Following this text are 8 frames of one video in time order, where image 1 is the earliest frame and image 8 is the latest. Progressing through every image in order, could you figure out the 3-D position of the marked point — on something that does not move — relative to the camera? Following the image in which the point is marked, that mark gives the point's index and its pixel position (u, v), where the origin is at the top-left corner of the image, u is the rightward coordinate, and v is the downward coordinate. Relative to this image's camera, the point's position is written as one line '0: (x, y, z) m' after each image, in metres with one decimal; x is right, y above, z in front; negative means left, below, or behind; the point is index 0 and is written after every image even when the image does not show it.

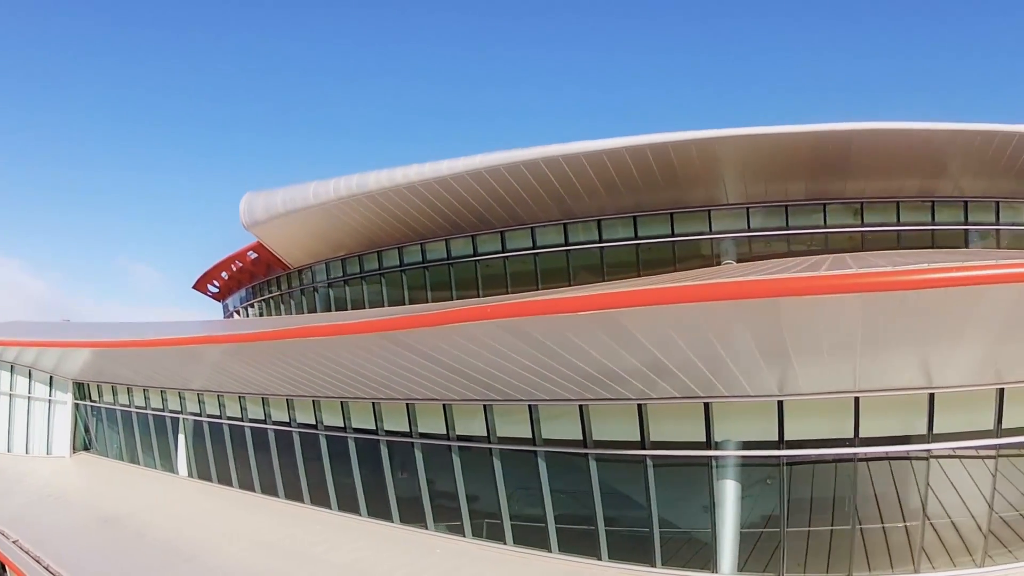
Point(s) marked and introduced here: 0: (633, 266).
0: (+2.5, +0.5, +13.2) m
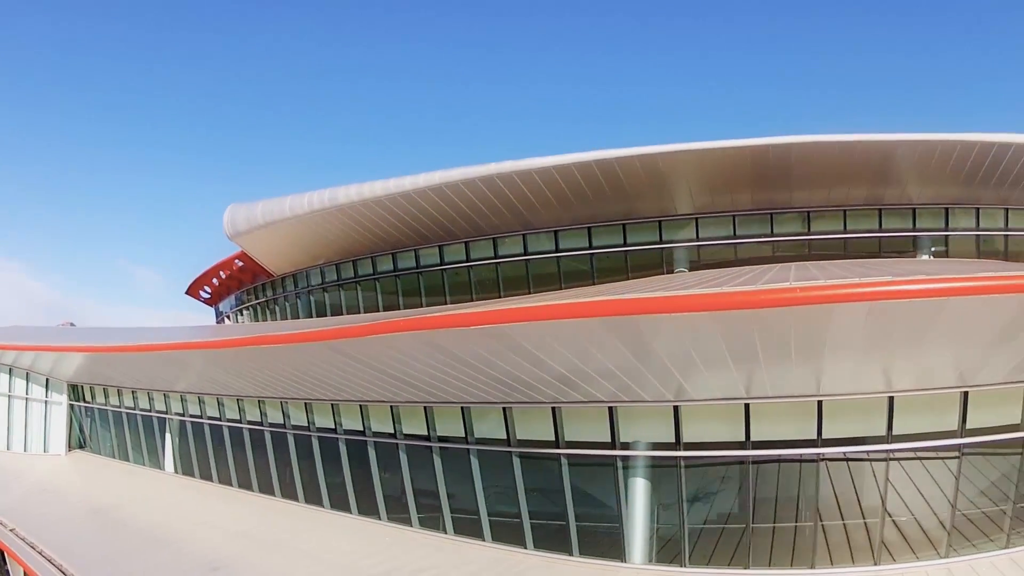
0: (+2.7, +0.4, +13.2) m
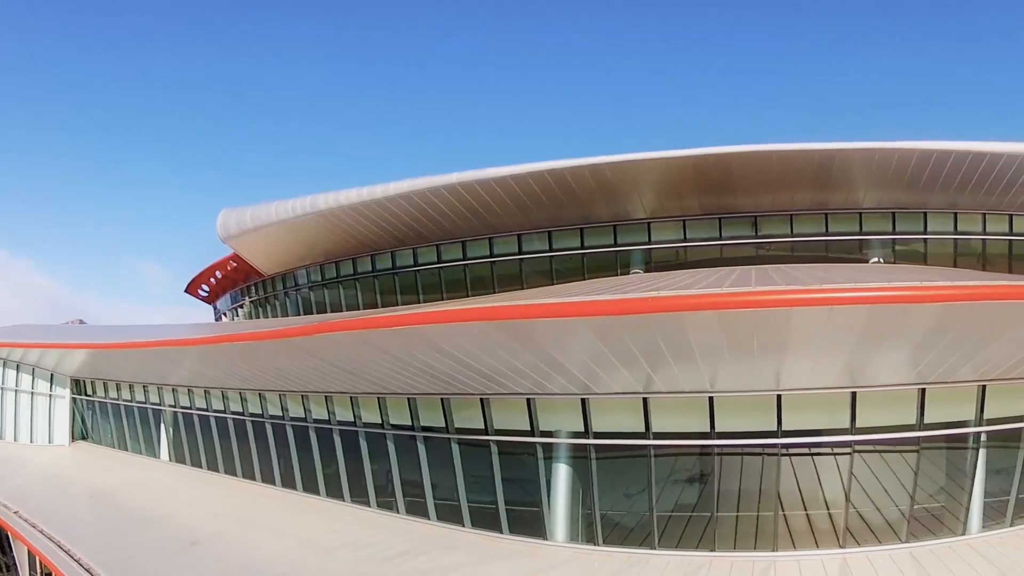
0: (+2.0, +0.4, +14.0) m
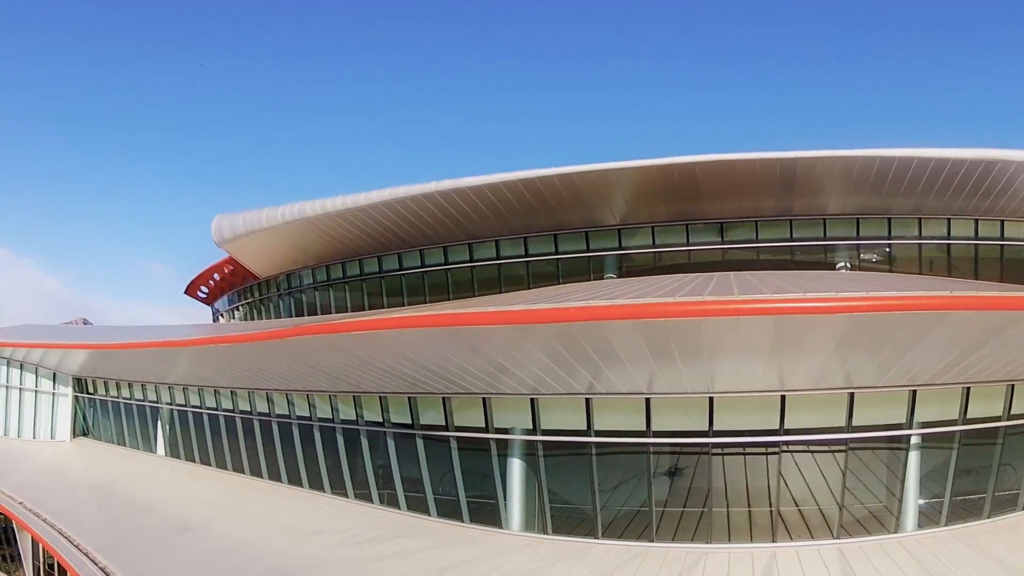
0: (+1.6, +0.3, +14.6) m
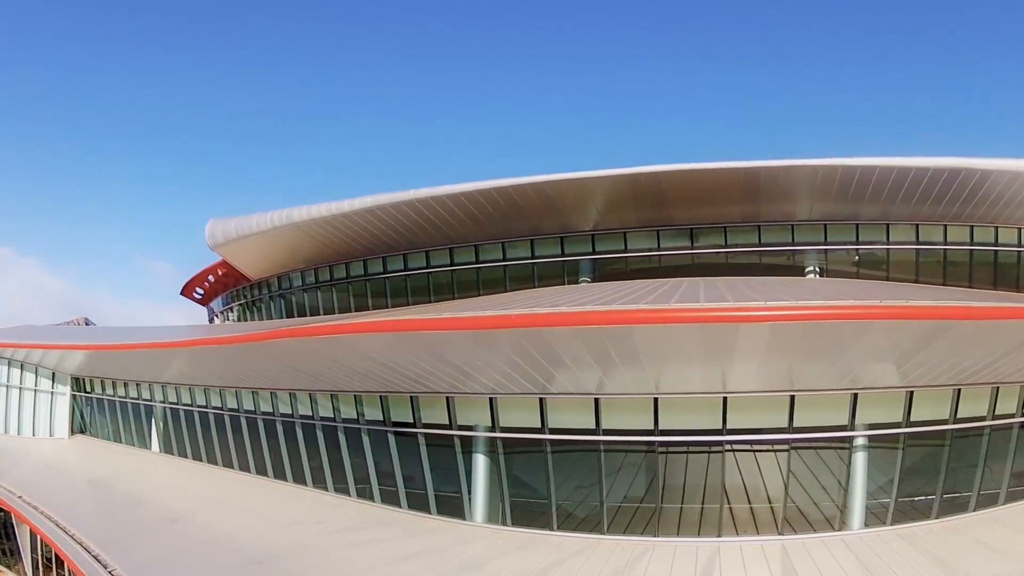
0: (+1.2, +0.3, +15.1) m
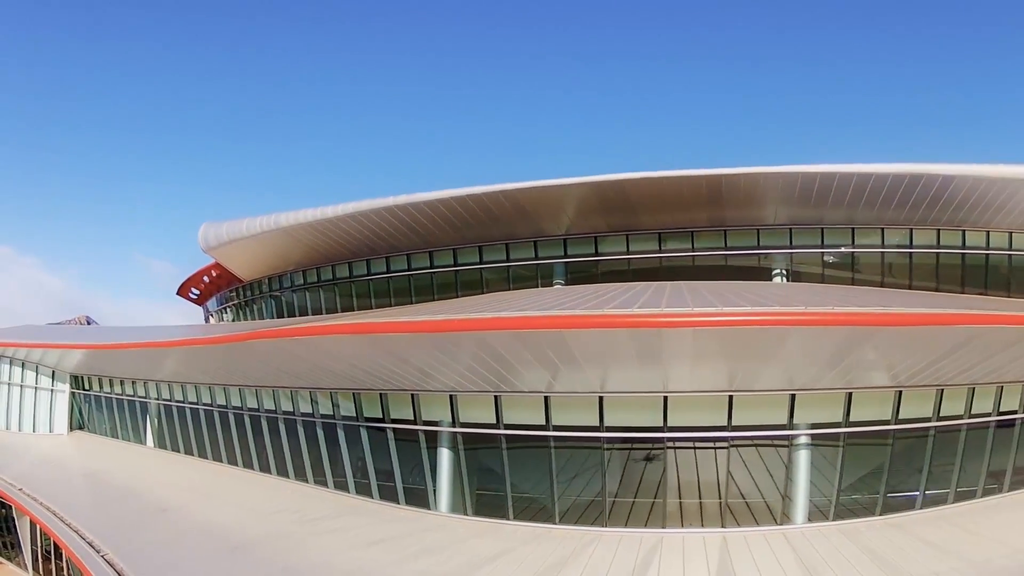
0: (+0.7, +0.2, +15.7) m
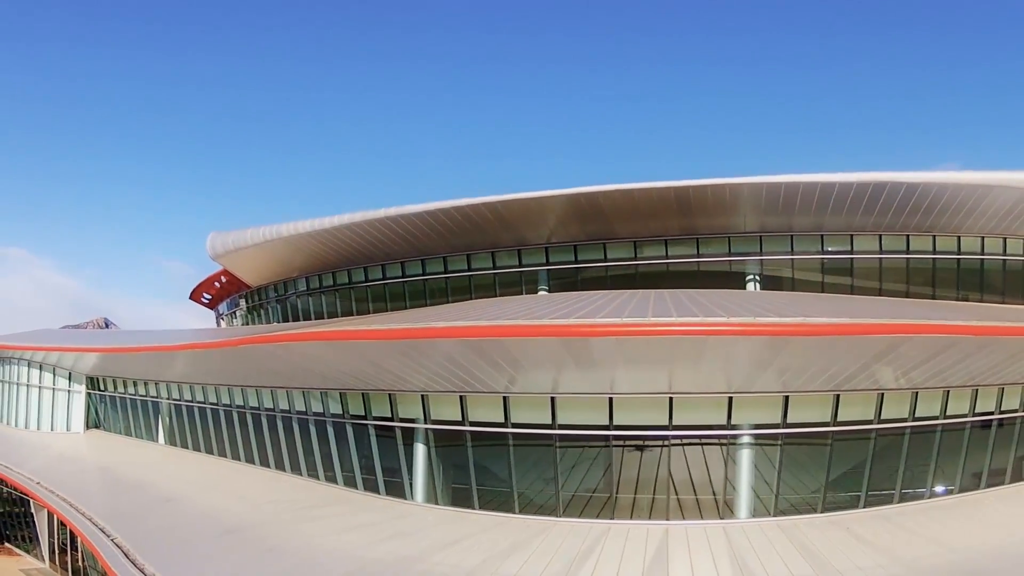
0: (+0.3, +0.1, +16.6) m
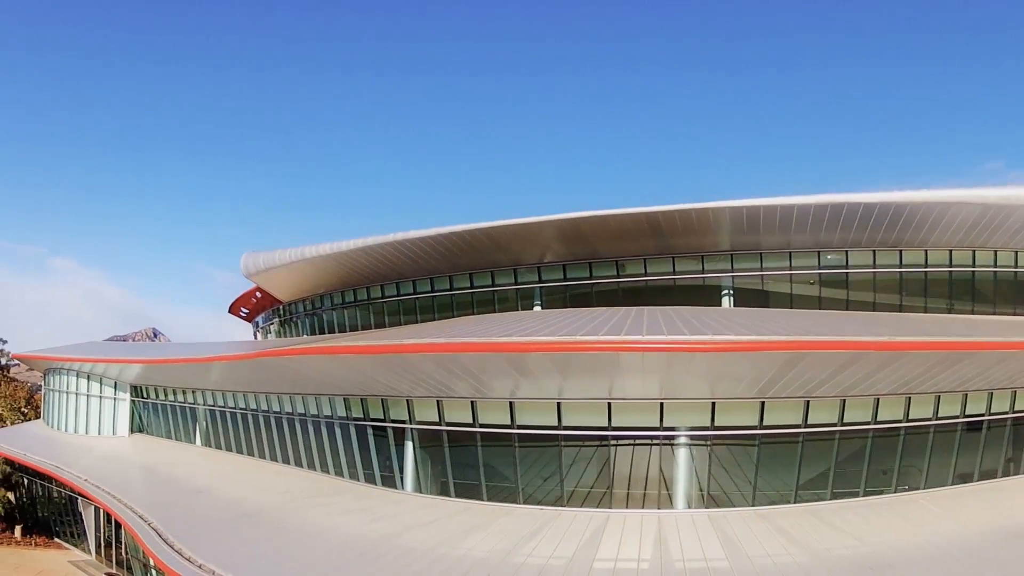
0: (+0.2, -0.4, +18.3) m
